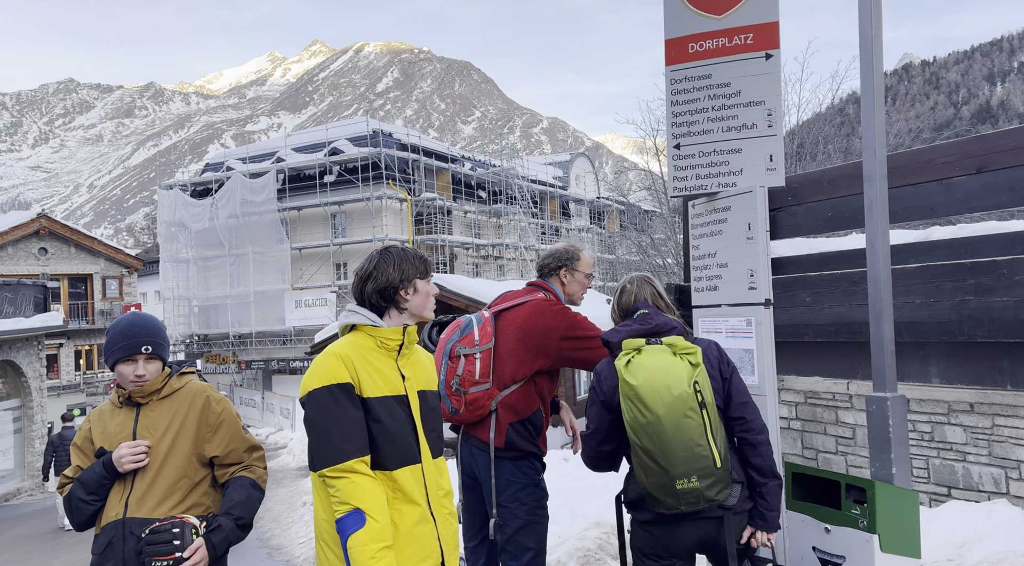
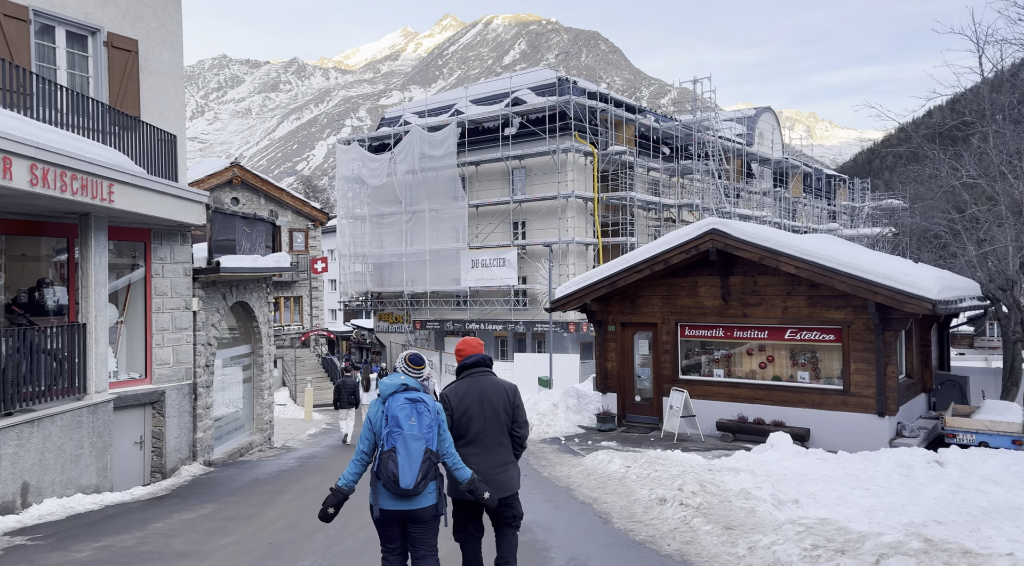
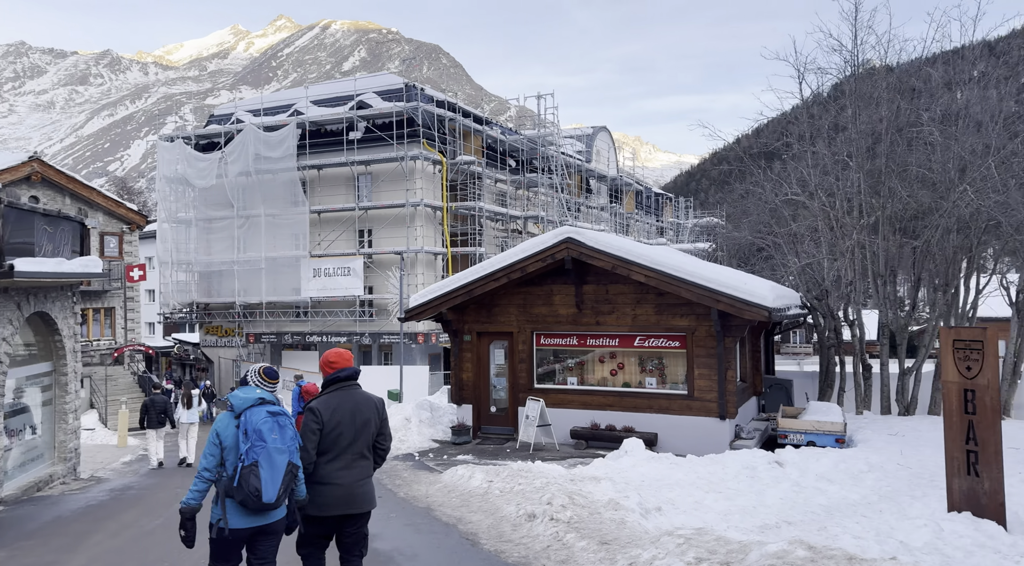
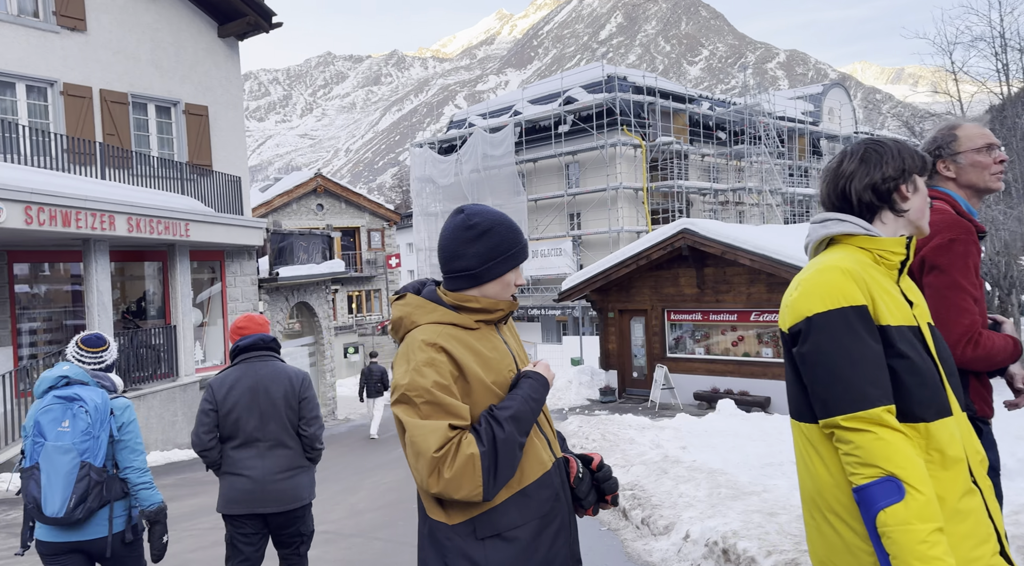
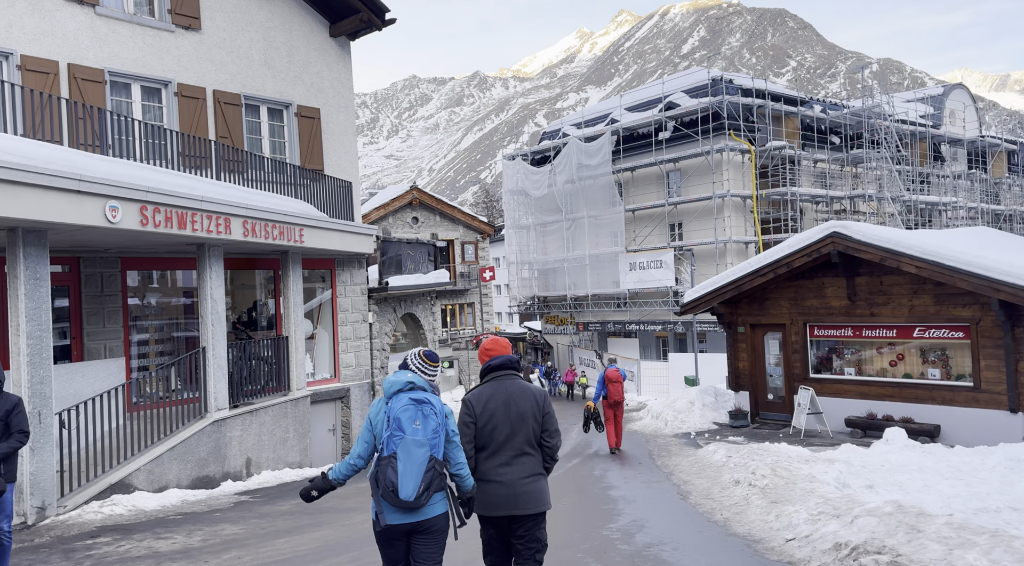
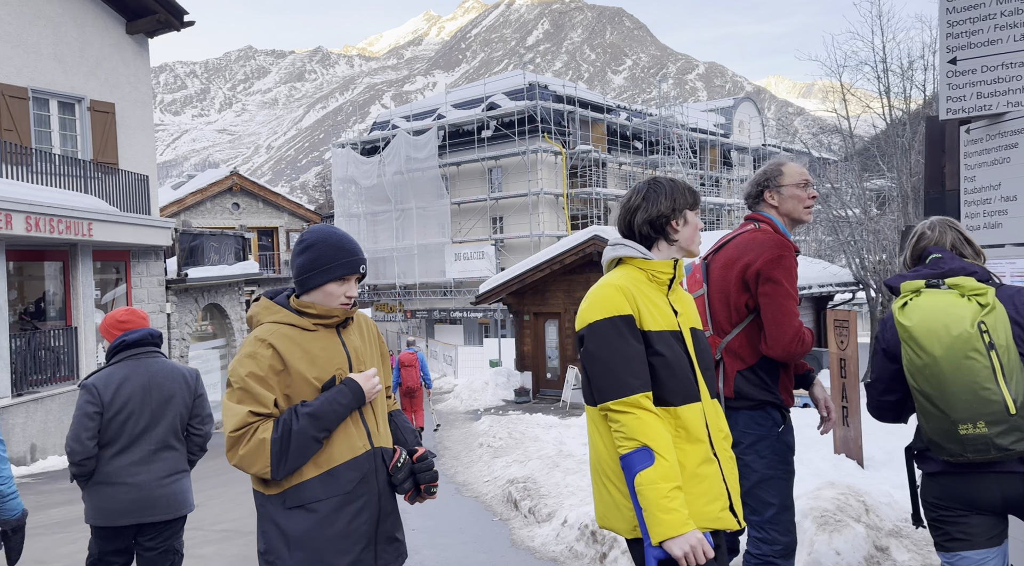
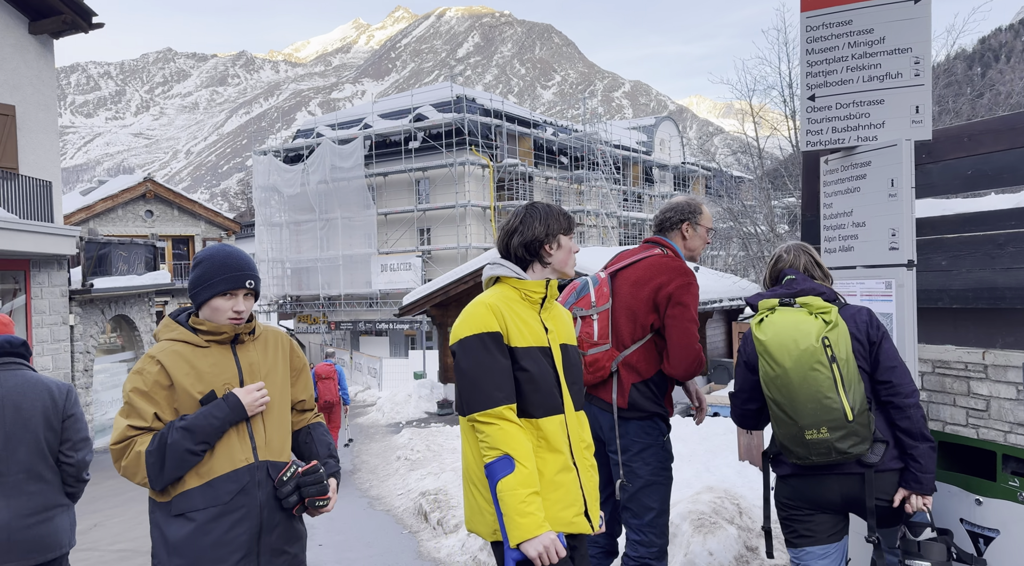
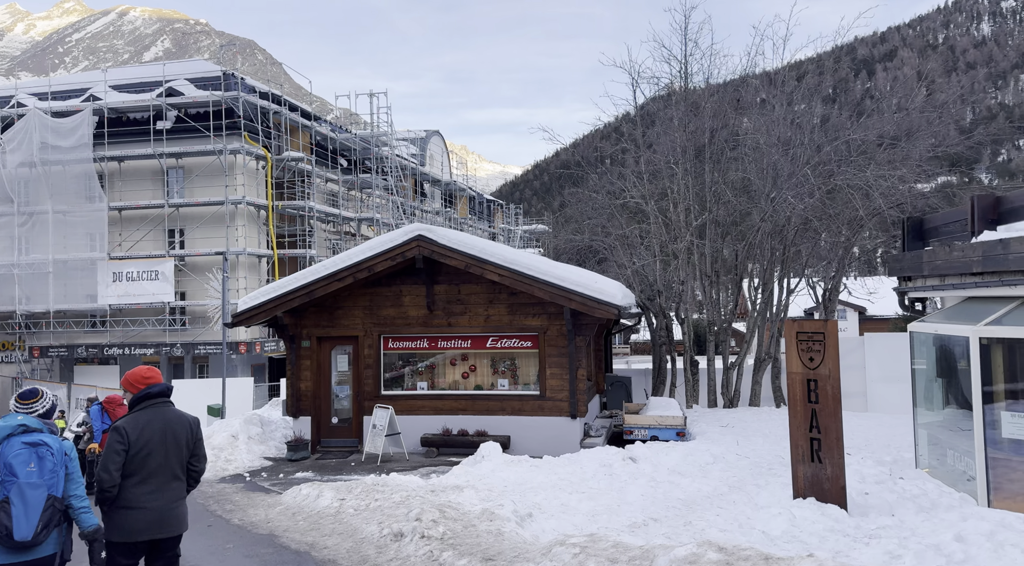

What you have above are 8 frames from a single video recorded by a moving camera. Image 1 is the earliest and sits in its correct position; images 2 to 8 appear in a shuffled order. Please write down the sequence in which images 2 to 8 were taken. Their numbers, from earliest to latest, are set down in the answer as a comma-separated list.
7, 6, 4, 5, 2, 3, 8
